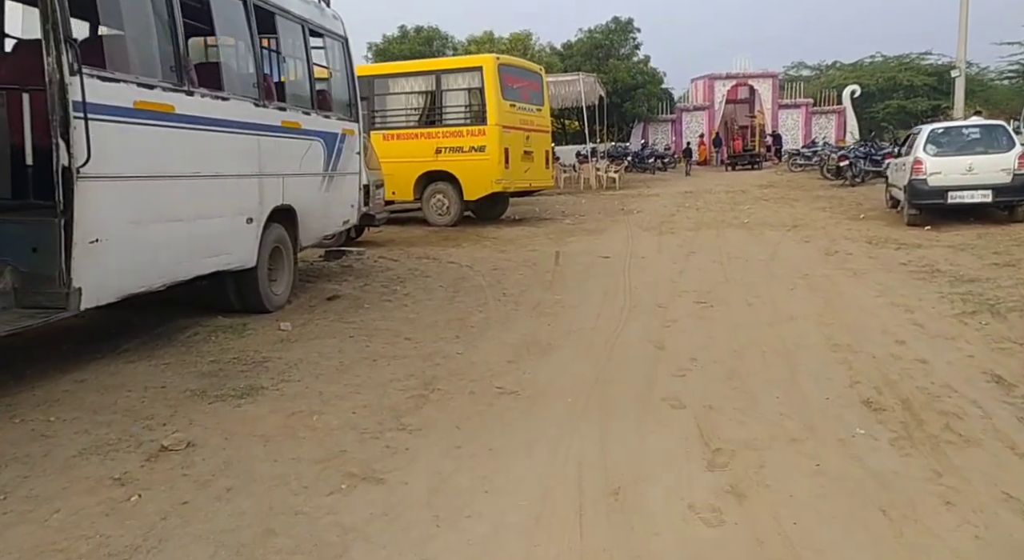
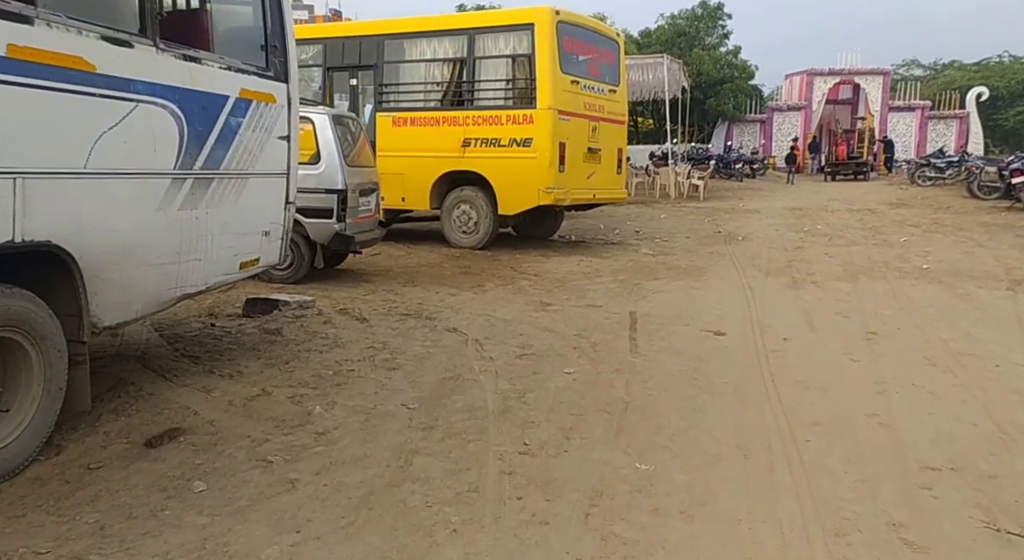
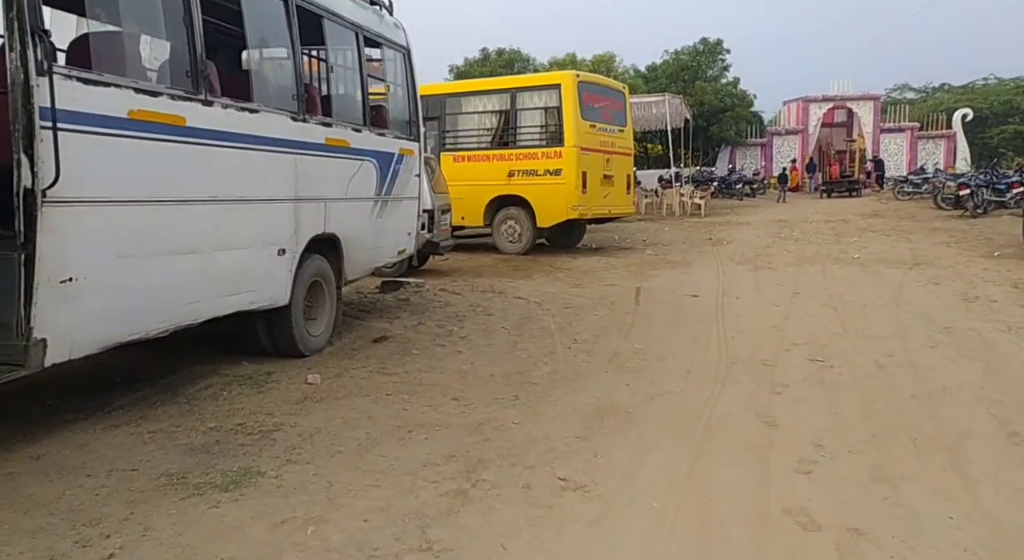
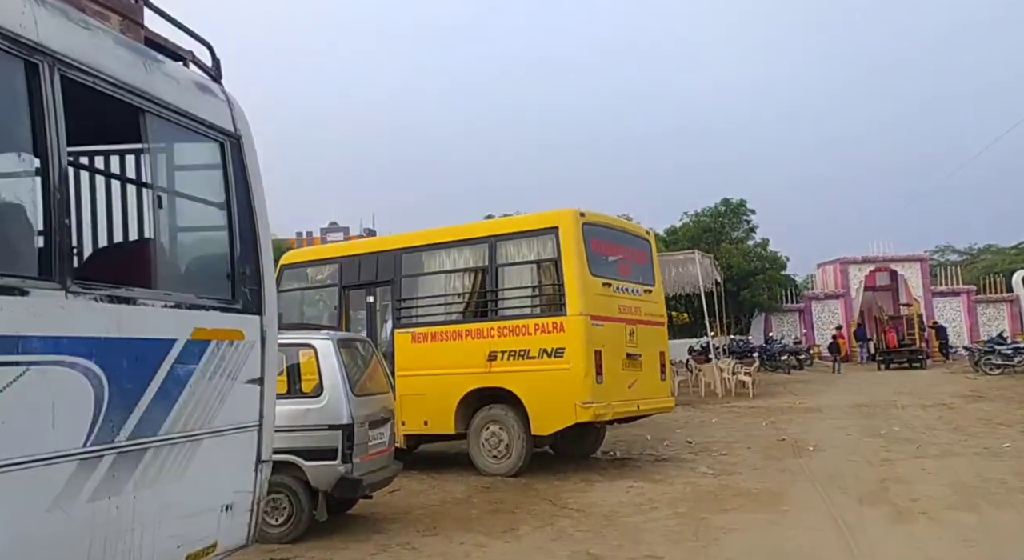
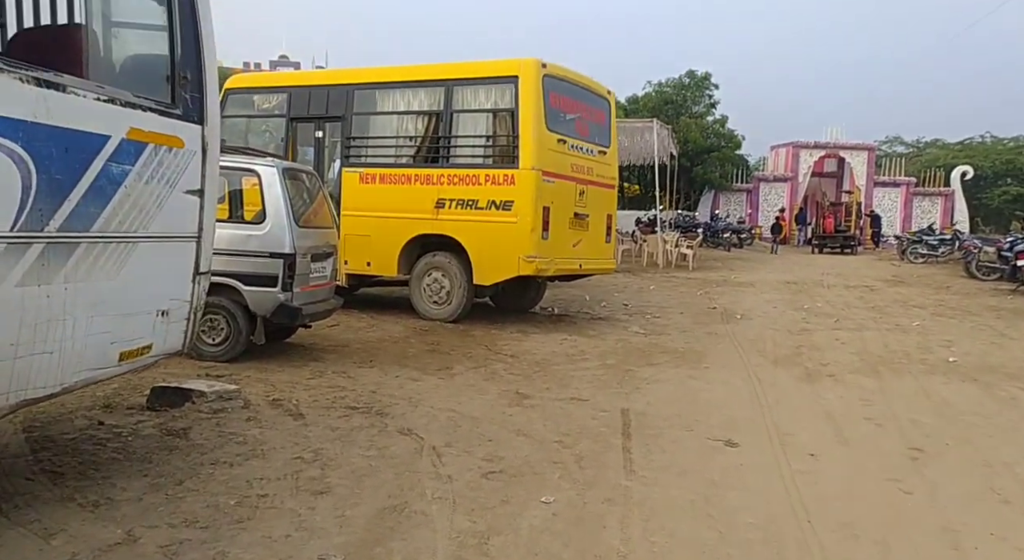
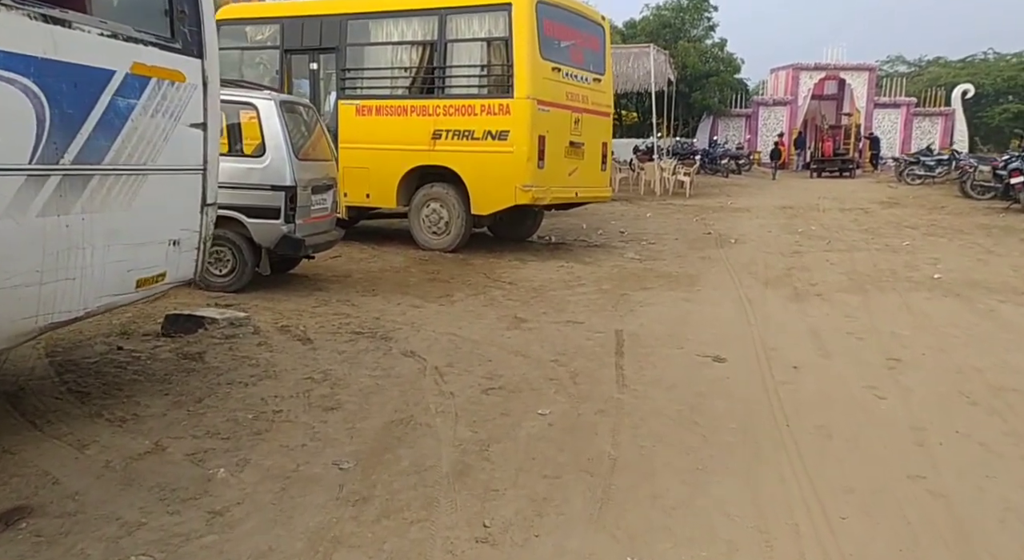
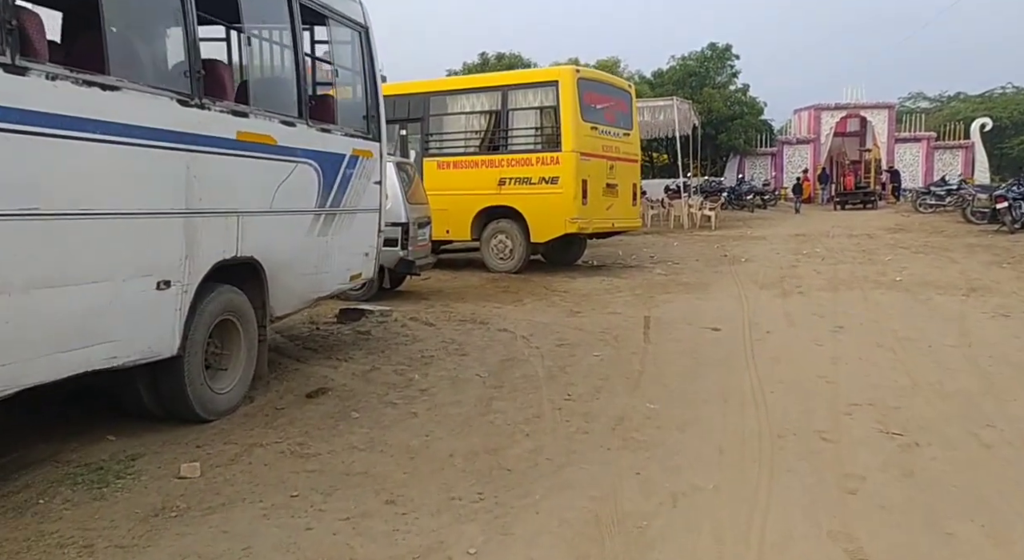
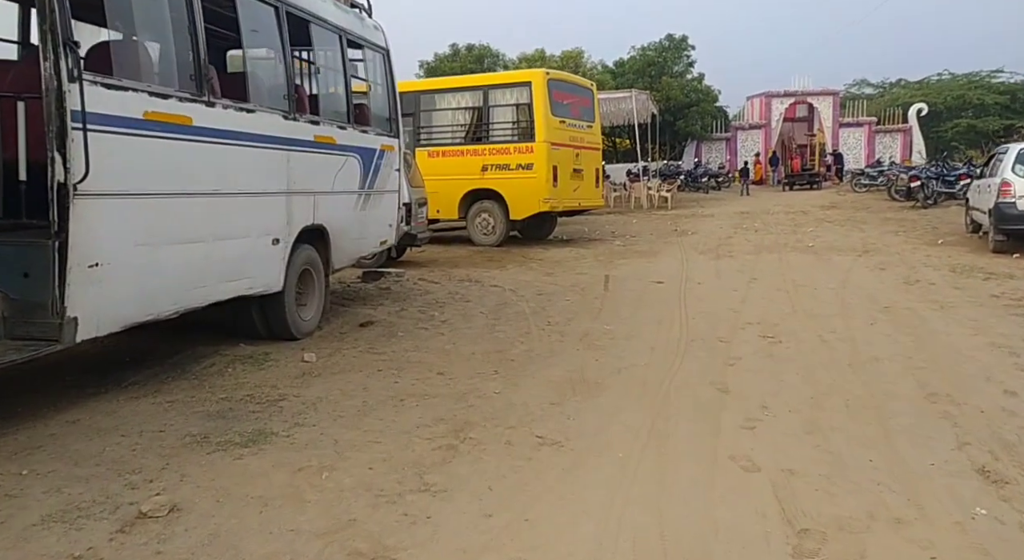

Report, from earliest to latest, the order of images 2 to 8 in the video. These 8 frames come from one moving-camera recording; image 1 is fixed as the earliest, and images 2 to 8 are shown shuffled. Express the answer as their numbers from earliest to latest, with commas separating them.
8, 3, 7, 2, 6, 5, 4
